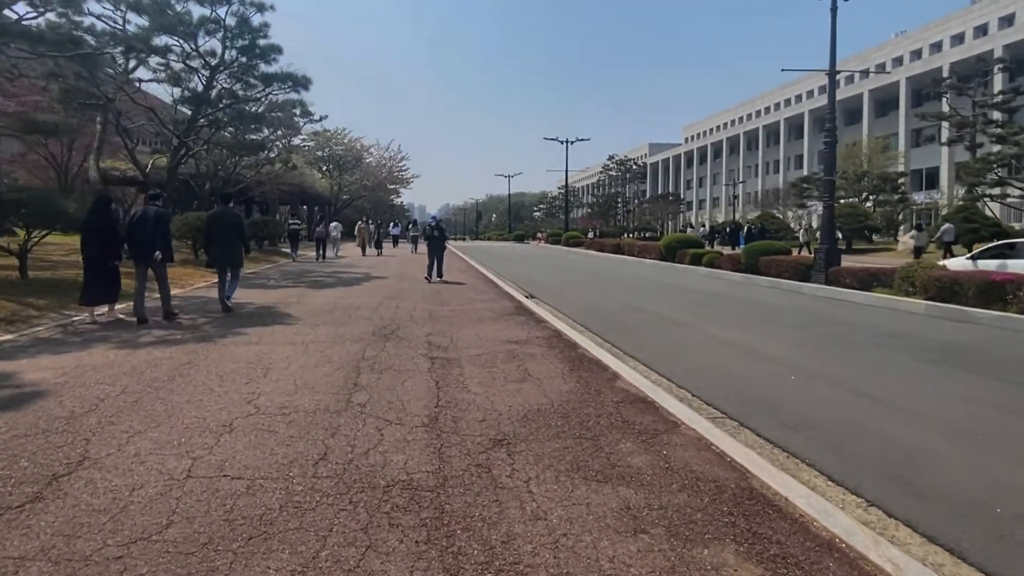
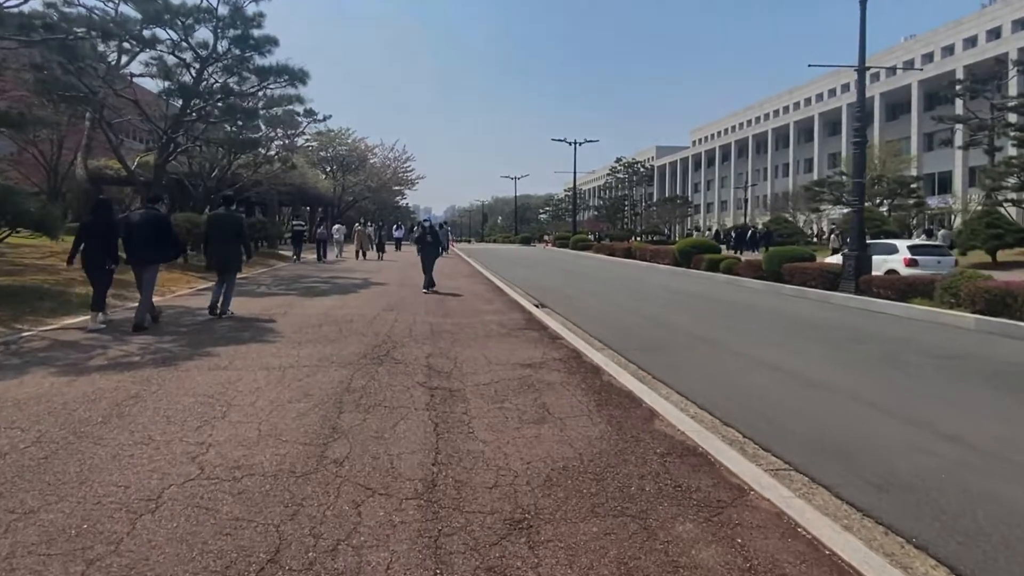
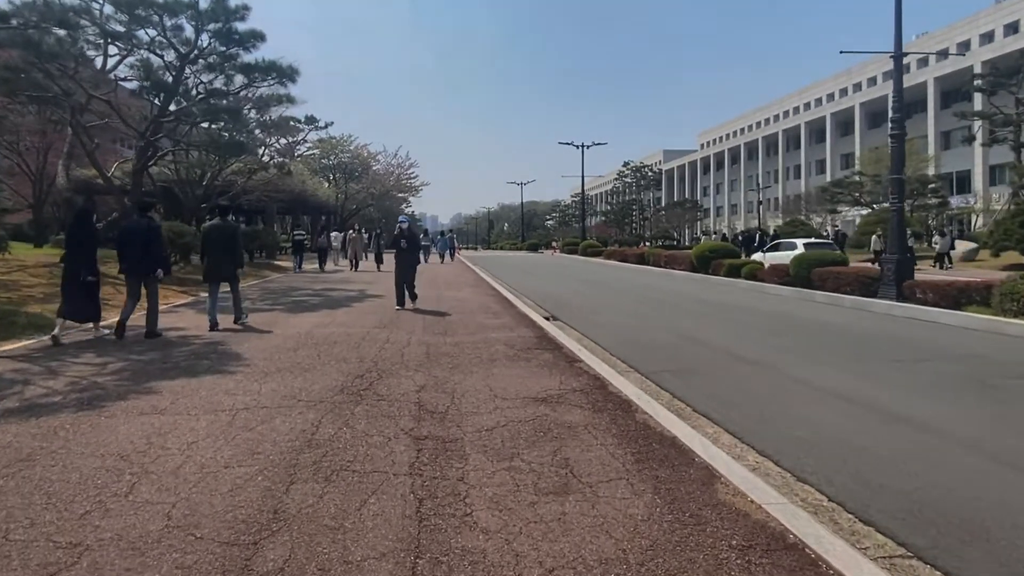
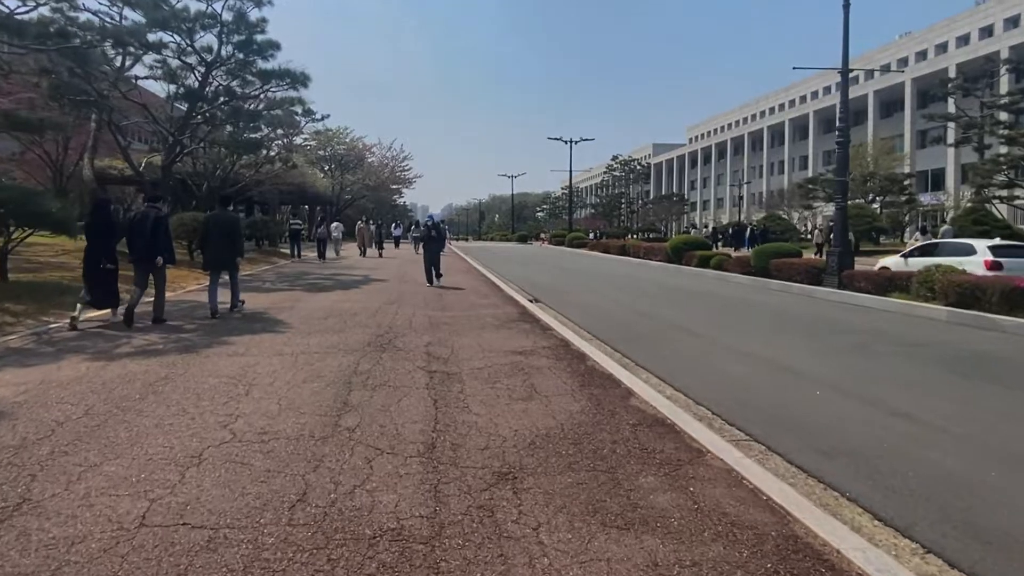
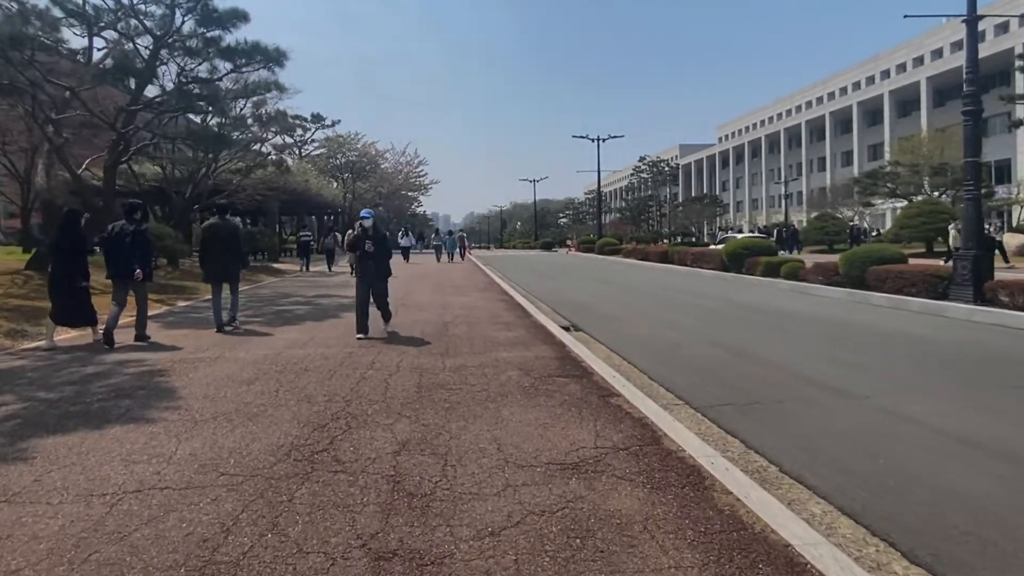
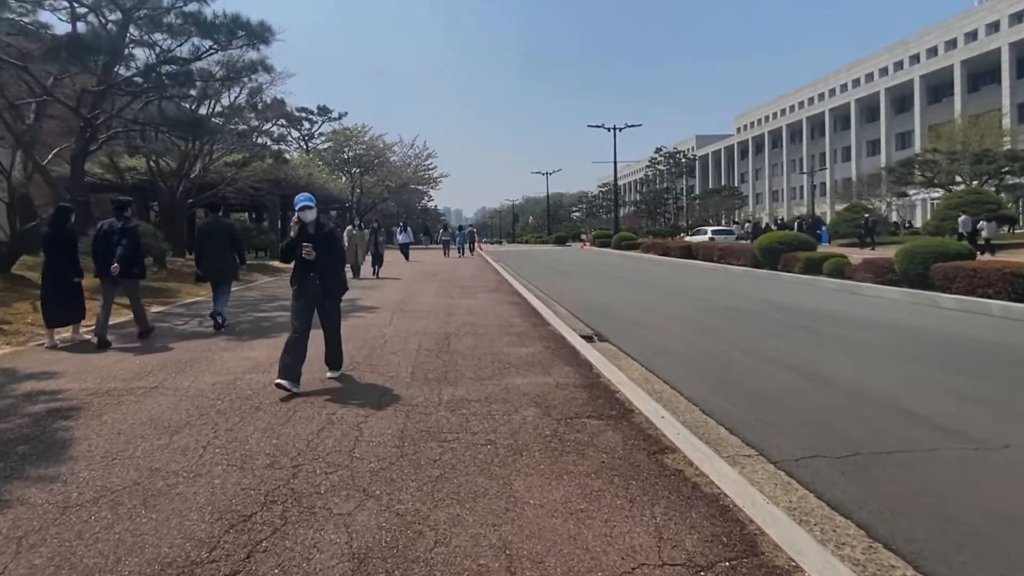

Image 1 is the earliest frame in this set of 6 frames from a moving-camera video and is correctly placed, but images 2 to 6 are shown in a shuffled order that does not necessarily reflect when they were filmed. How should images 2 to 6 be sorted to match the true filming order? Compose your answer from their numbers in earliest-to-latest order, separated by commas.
4, 2, 3, 5, 6
